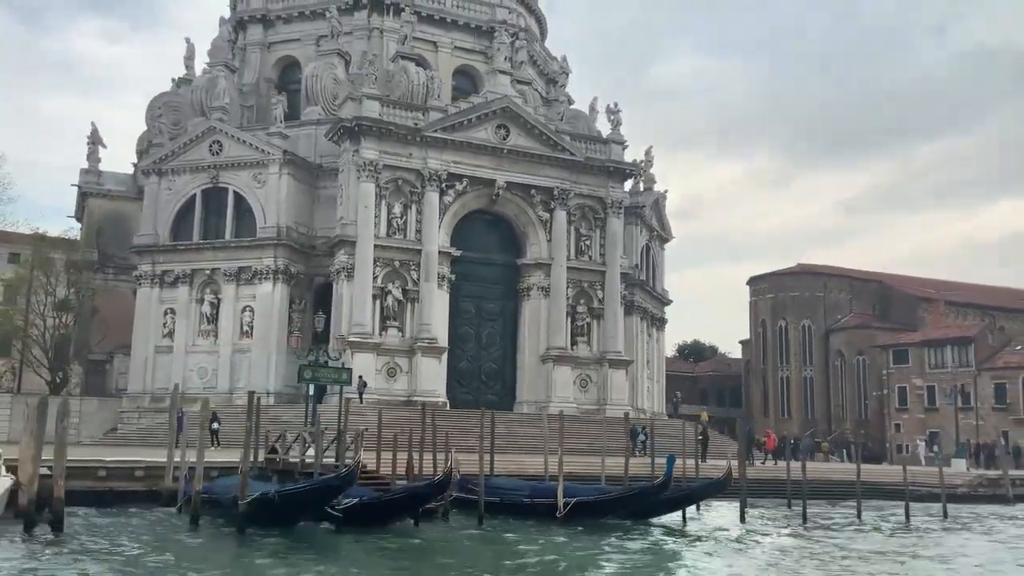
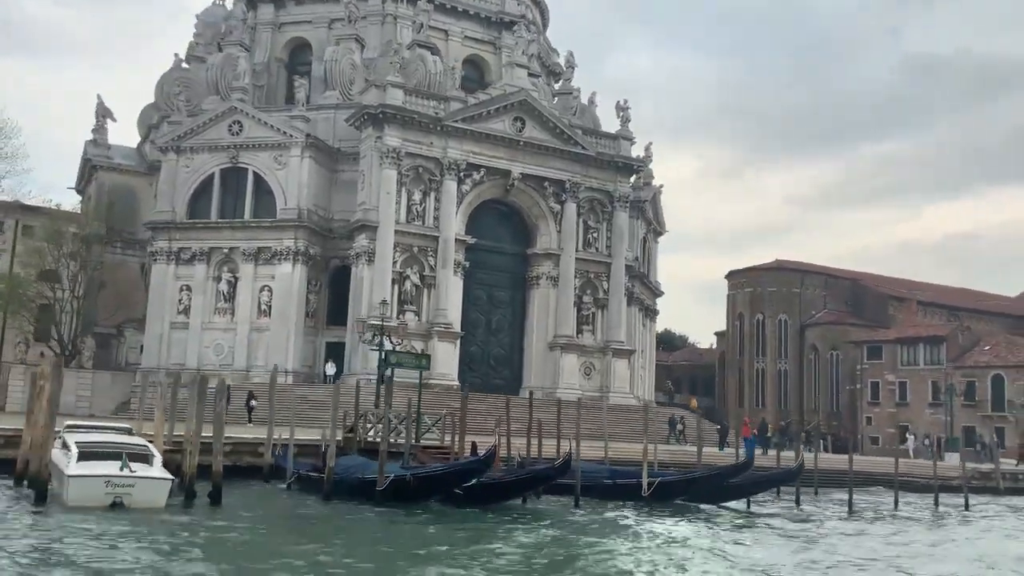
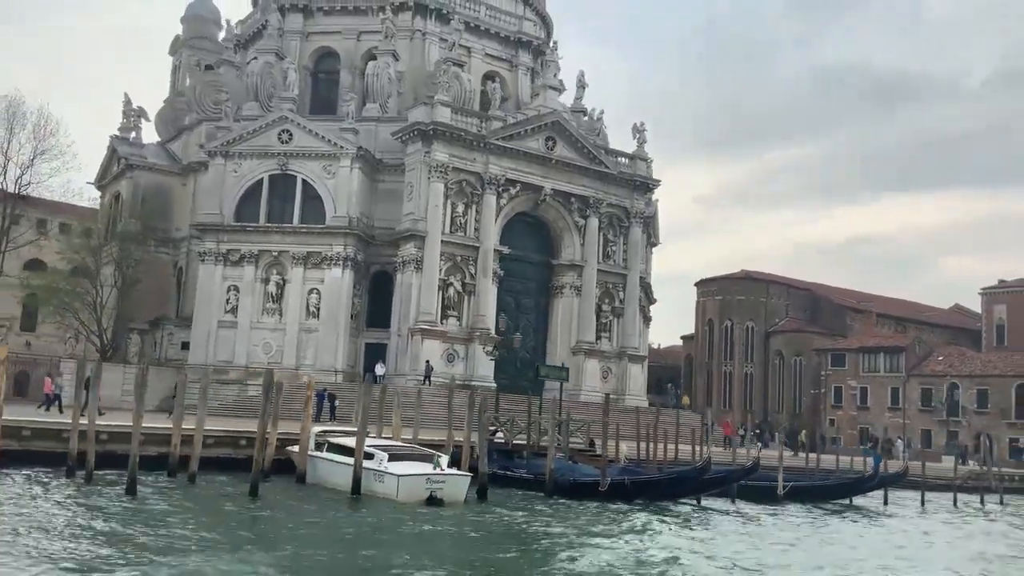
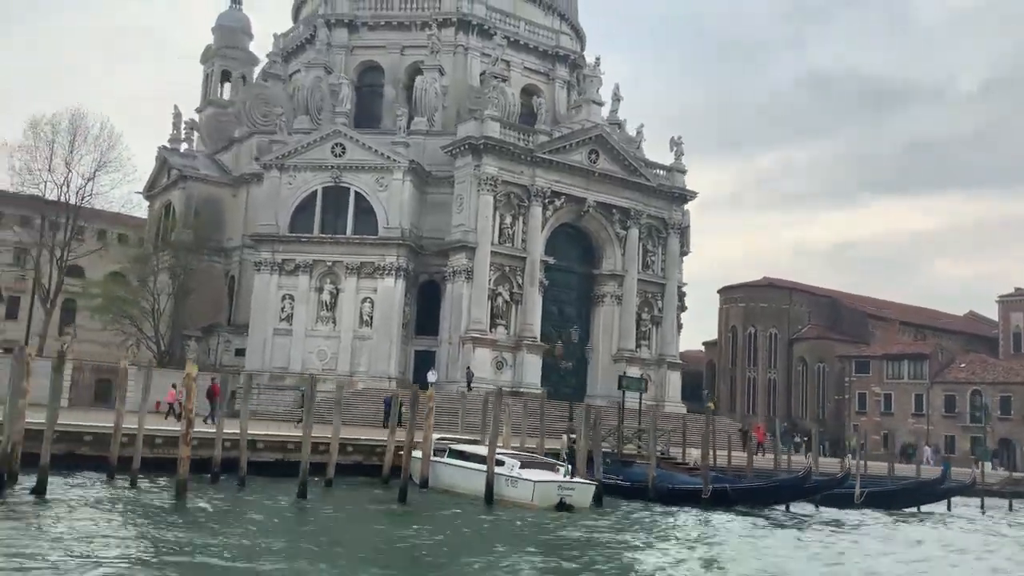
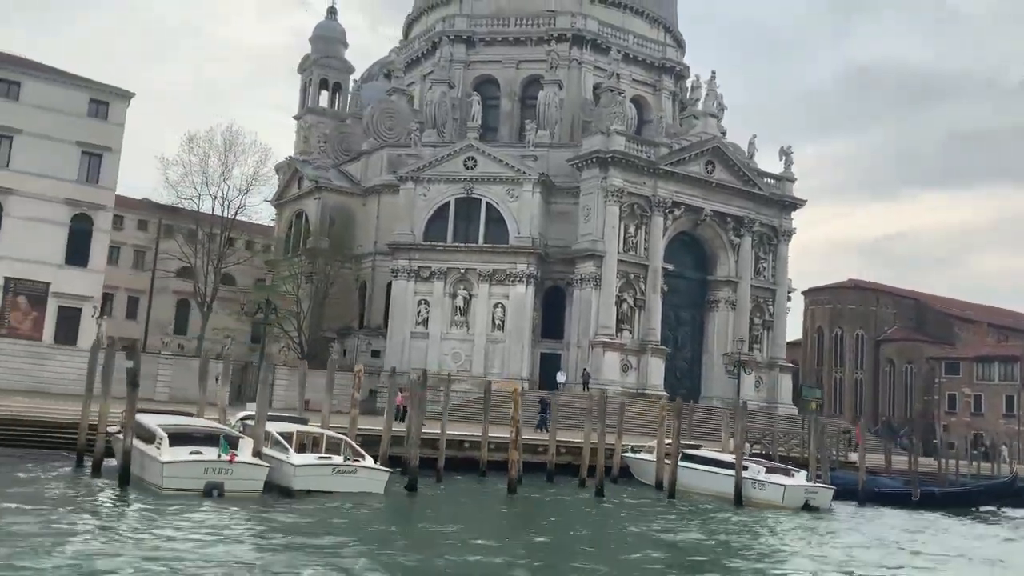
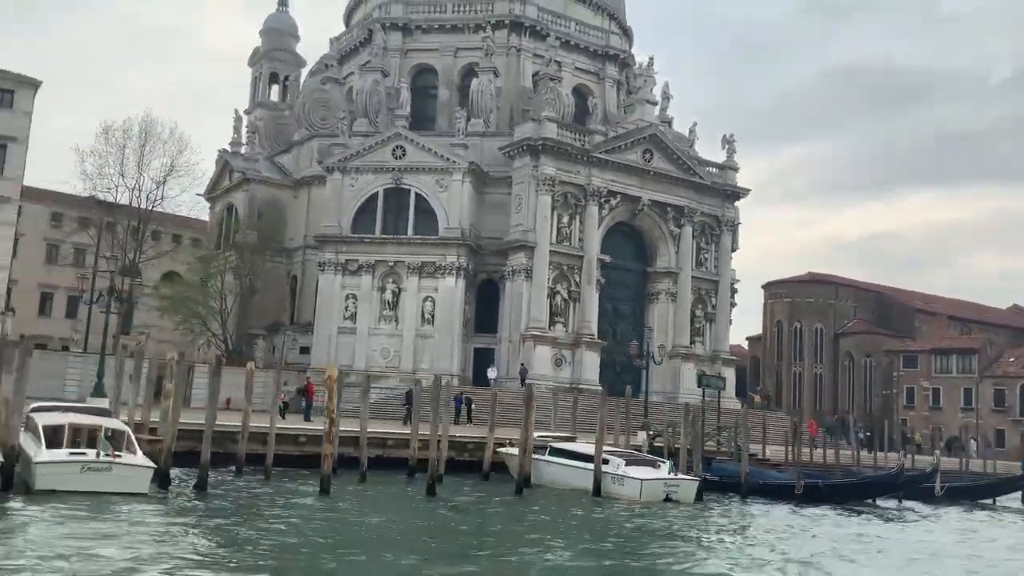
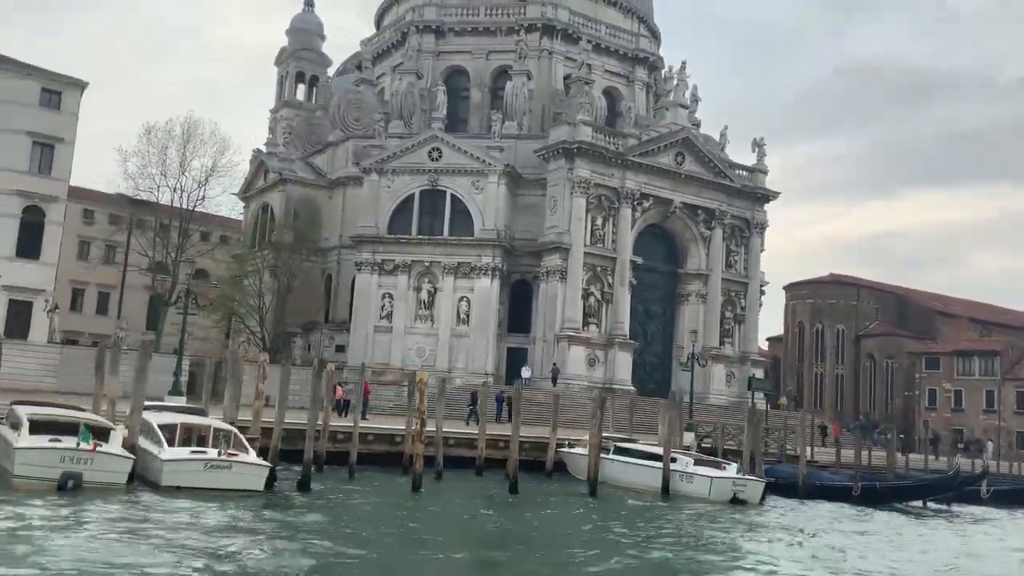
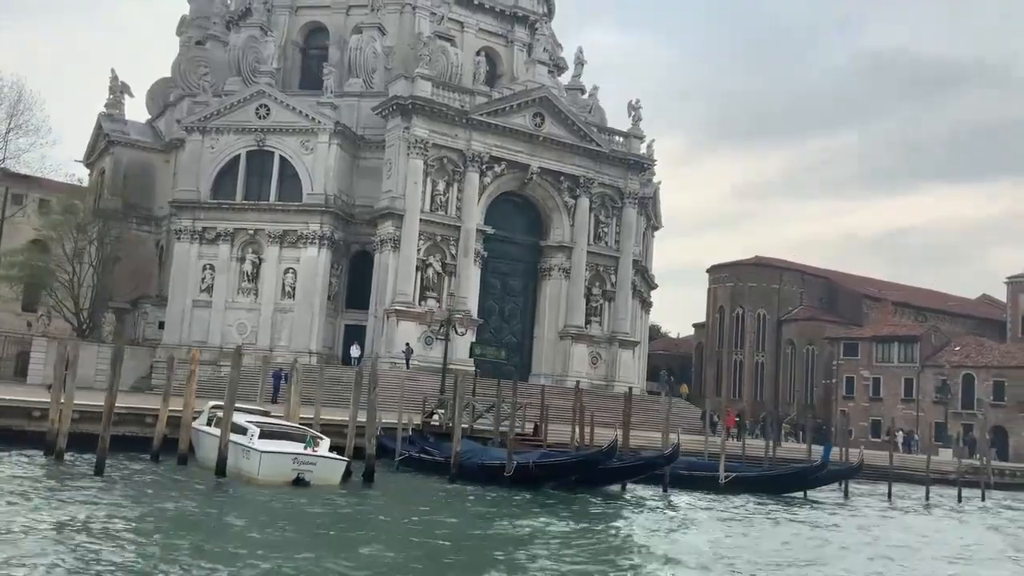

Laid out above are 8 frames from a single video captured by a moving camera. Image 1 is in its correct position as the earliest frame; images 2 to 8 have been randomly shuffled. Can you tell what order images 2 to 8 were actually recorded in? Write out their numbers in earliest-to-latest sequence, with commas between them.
2, 8, 3, 4, 6, 7, 5
